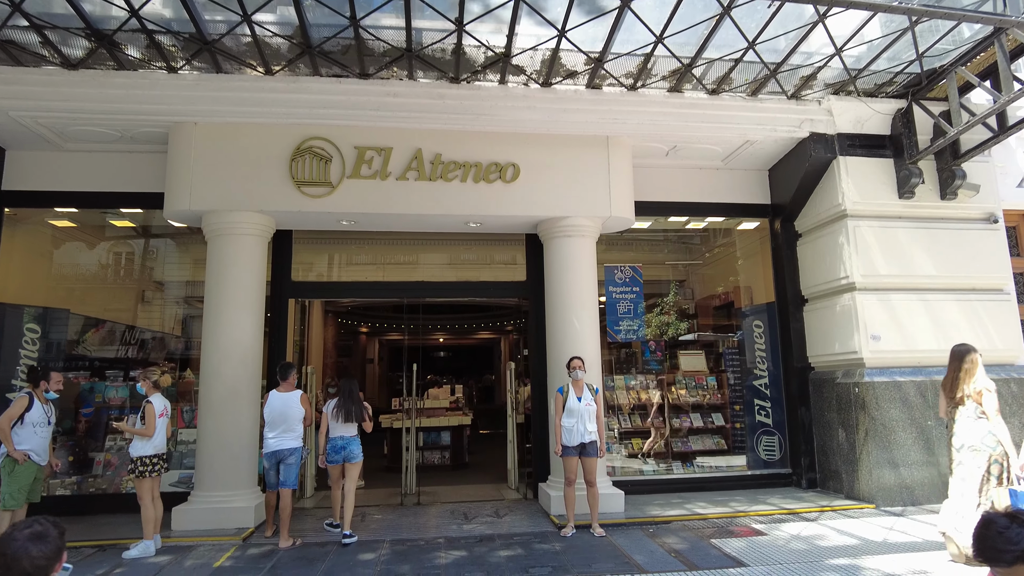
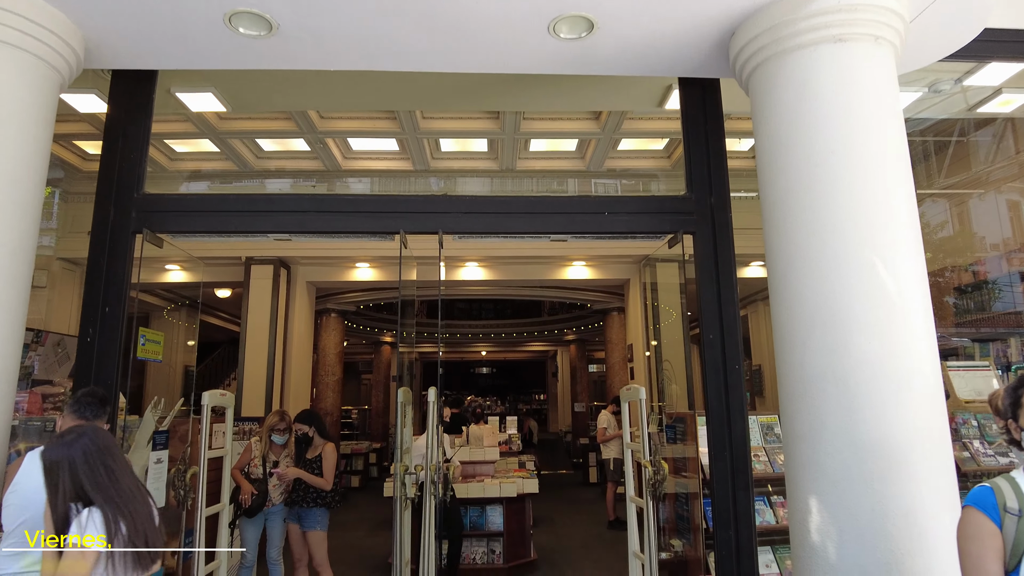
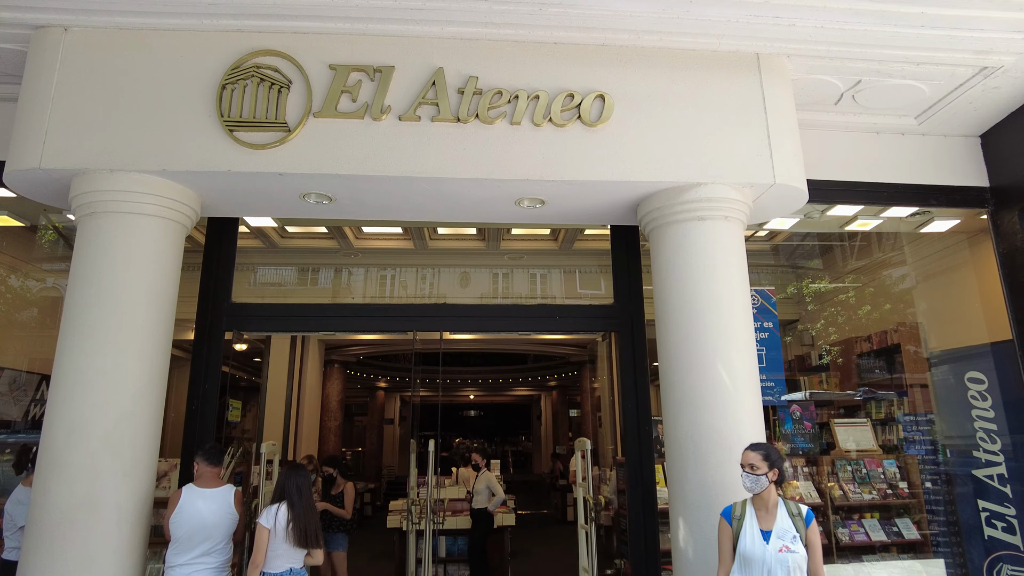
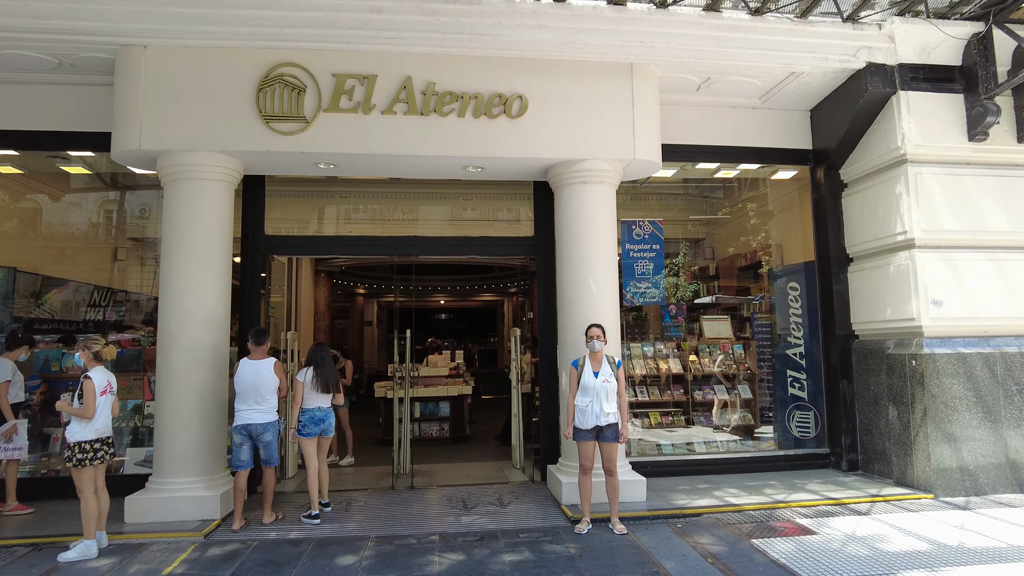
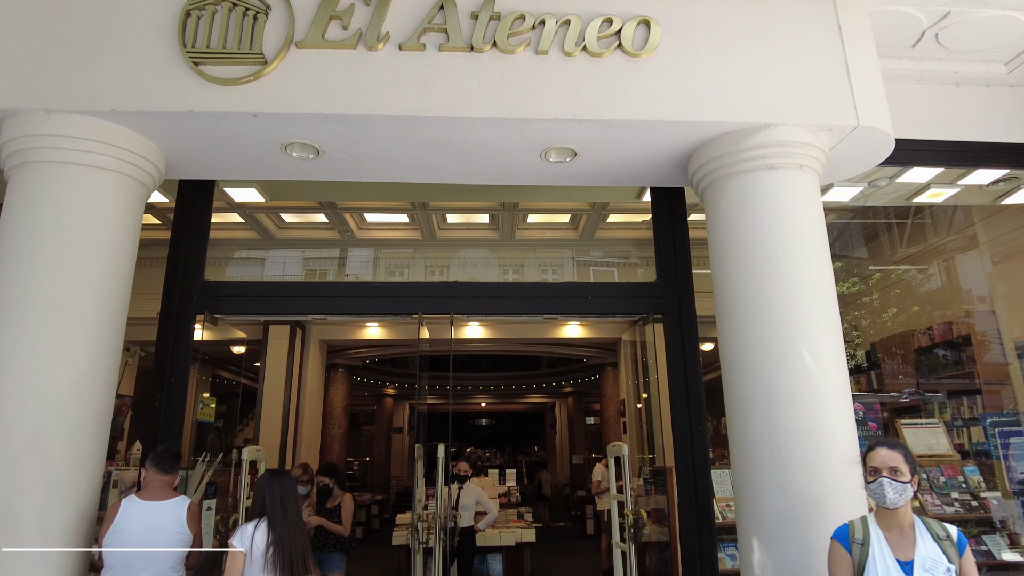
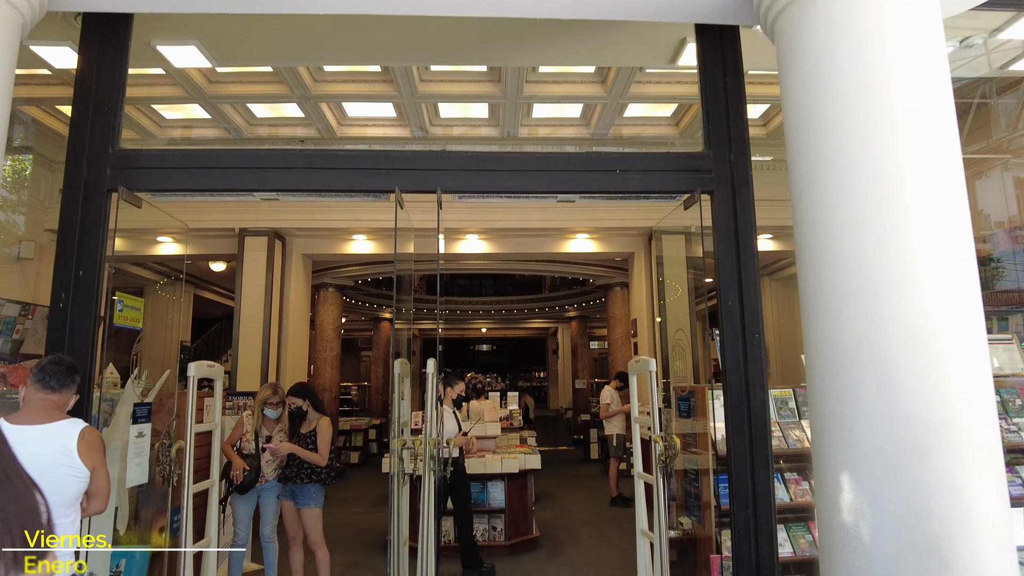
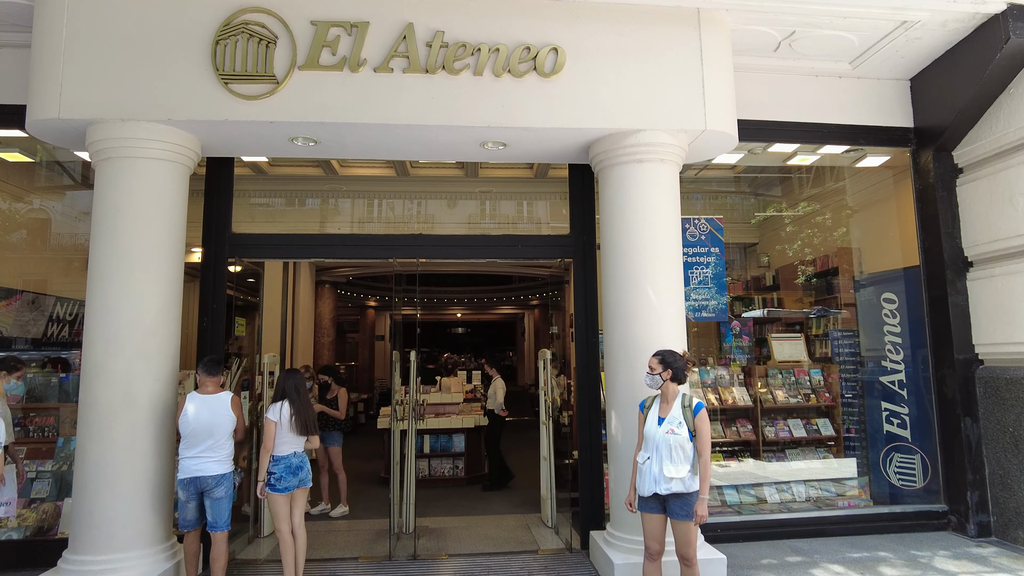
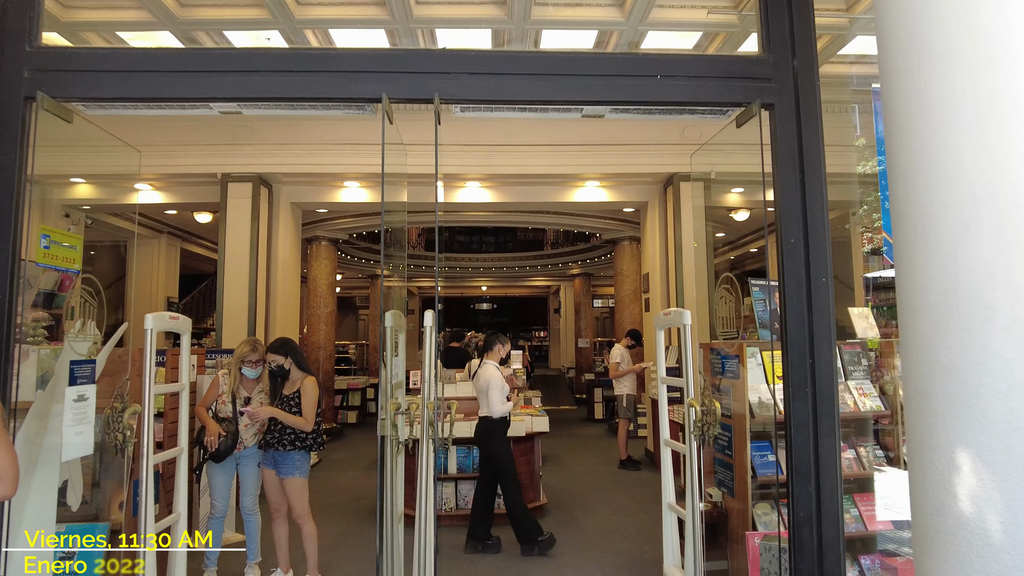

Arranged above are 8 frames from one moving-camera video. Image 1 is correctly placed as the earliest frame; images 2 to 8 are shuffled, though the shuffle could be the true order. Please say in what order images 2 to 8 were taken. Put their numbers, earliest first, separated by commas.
4, 7, 3, 5, 2, 6, 8
